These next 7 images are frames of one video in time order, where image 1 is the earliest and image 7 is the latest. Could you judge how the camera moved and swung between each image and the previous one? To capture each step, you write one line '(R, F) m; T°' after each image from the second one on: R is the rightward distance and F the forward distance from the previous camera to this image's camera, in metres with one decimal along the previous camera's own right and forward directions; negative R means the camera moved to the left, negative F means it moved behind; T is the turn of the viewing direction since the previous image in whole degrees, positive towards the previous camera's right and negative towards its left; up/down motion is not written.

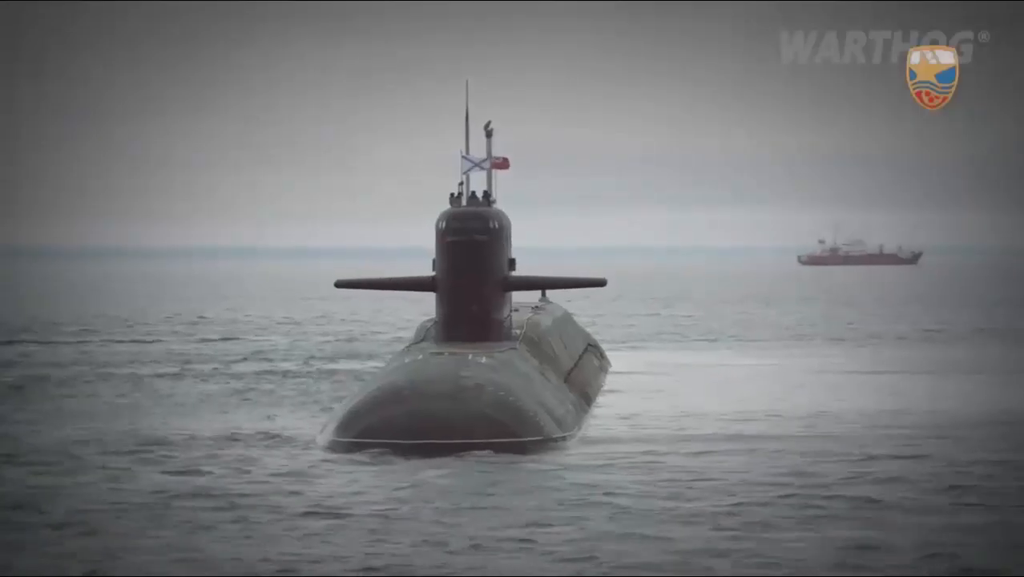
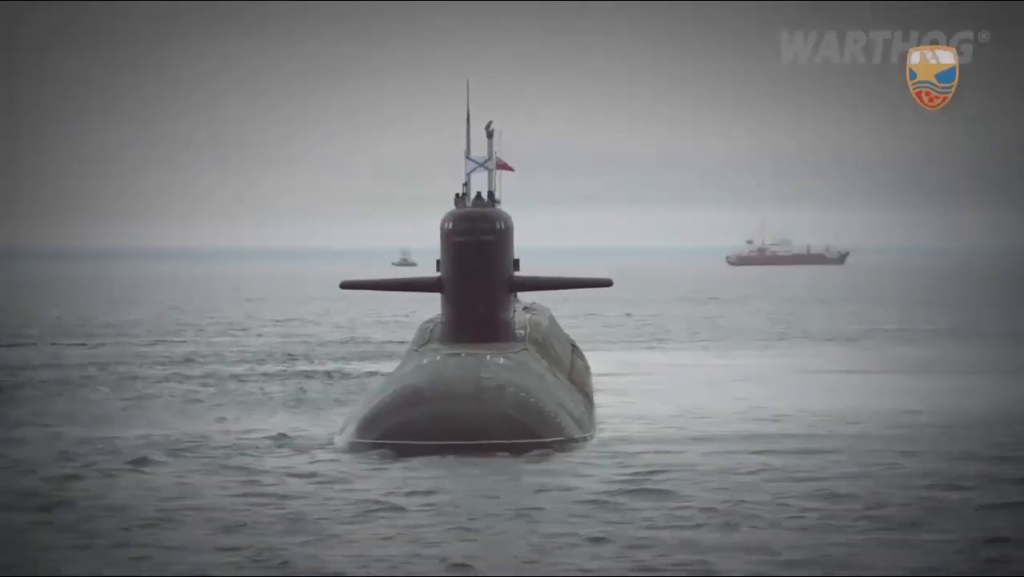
(-0.5, +0.1) m; +1°
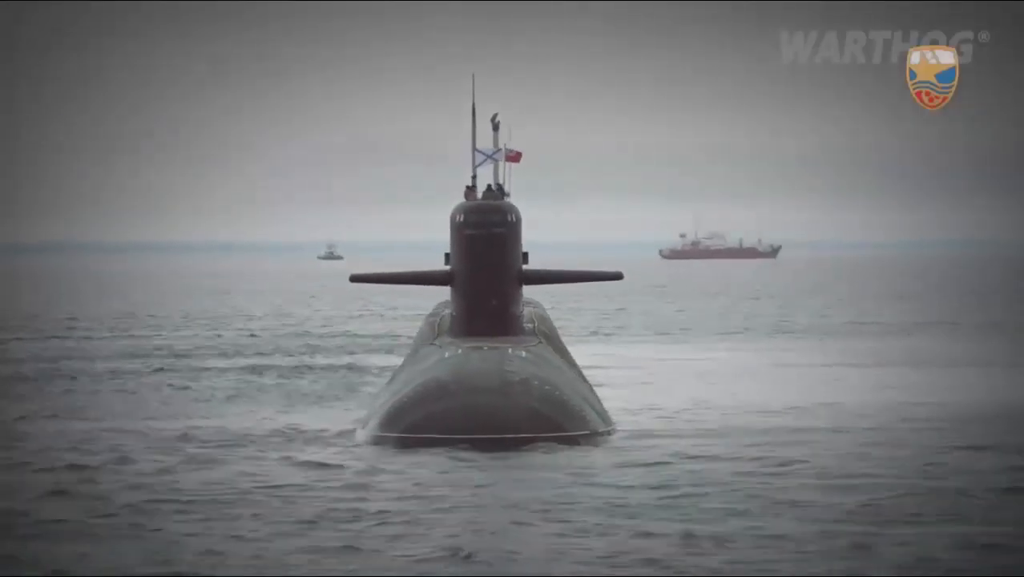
(-0.5, 0.0) m; +1°
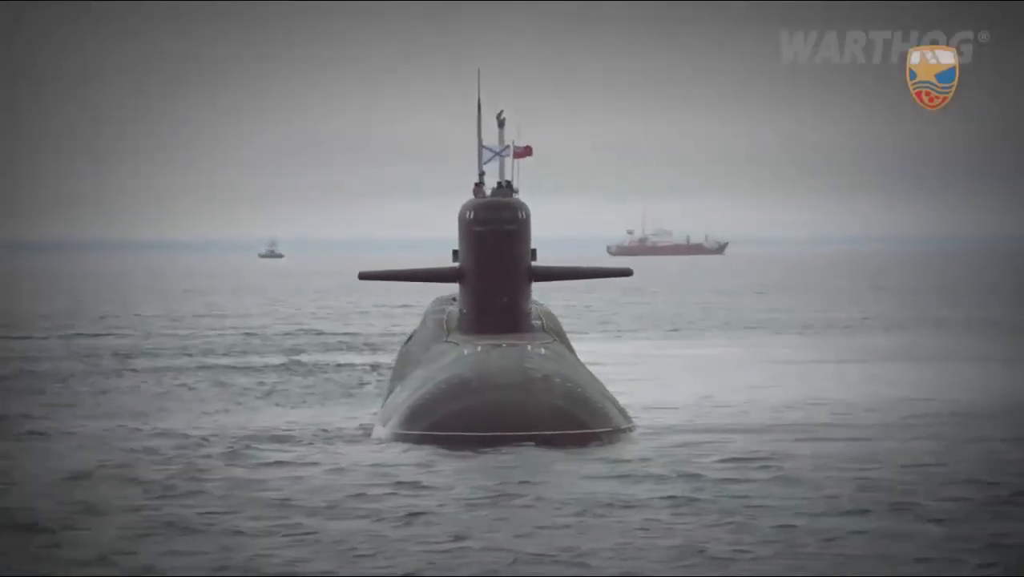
(-0.4, 0.0) m; +1°
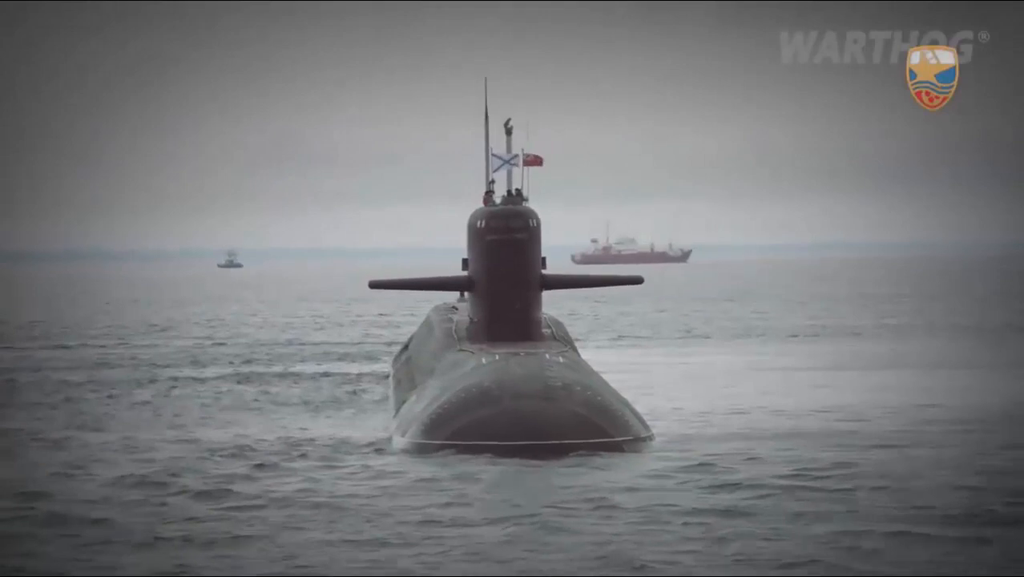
(-0.4, 0.0) m; +1°
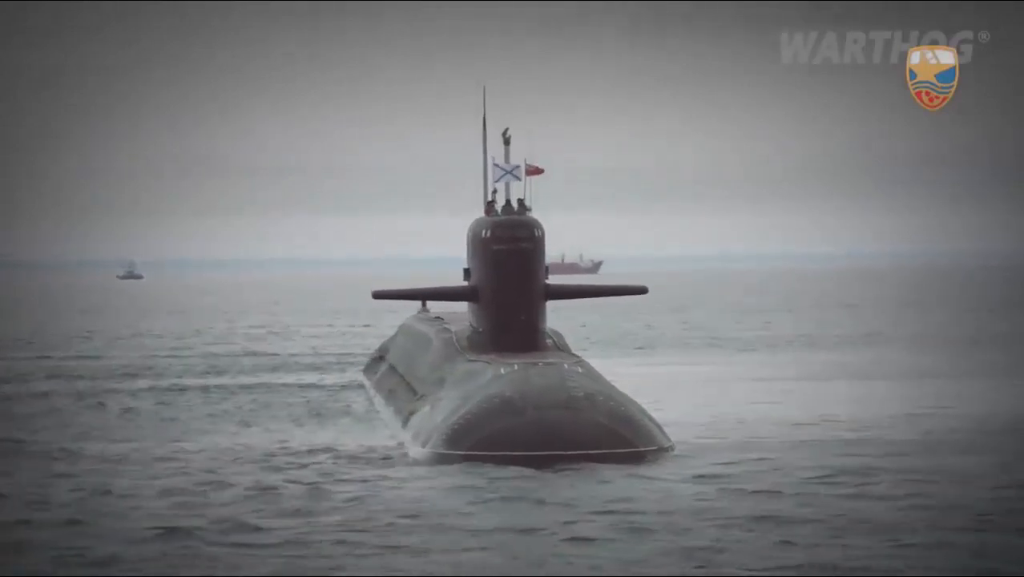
(-0.5, +0.3) m; +1°
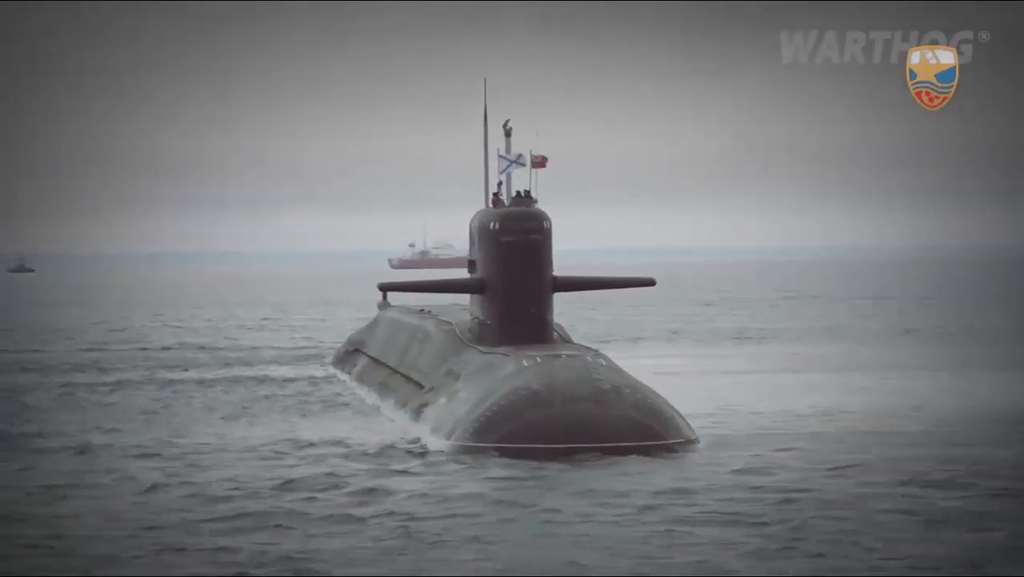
(-0.6, +0.3) m; +1°
